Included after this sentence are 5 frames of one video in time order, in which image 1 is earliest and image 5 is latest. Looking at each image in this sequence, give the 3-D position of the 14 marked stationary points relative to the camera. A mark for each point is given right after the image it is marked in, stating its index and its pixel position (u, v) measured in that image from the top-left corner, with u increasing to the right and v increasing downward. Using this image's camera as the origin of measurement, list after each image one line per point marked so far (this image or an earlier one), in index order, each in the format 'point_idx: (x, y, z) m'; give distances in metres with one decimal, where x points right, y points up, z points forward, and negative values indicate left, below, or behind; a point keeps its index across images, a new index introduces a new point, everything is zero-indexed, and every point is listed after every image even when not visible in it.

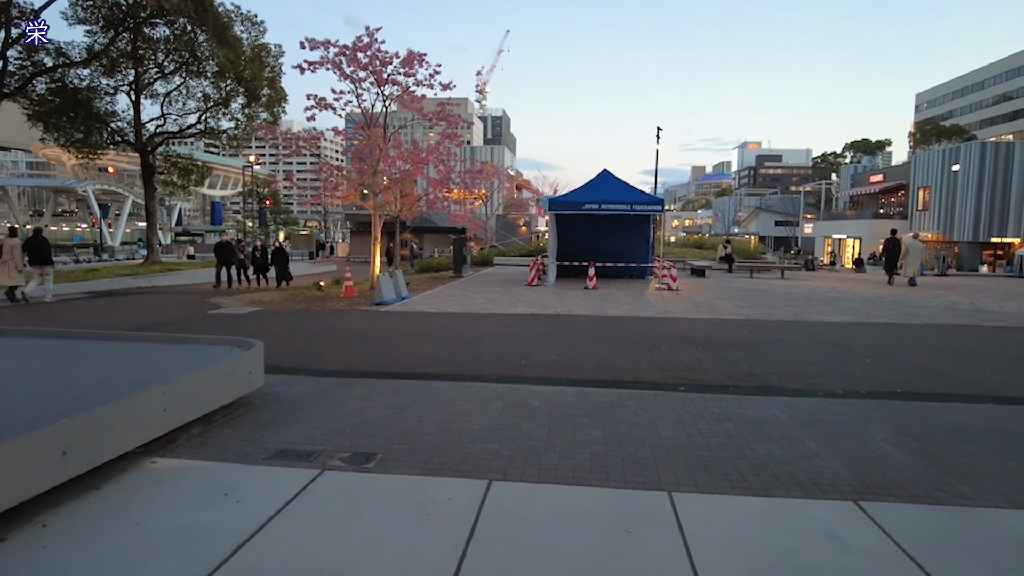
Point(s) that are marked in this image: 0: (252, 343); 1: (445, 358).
0: (-2.4, -0.5, +6.1) m
1: (-0.8, -0.8, +7.8) m
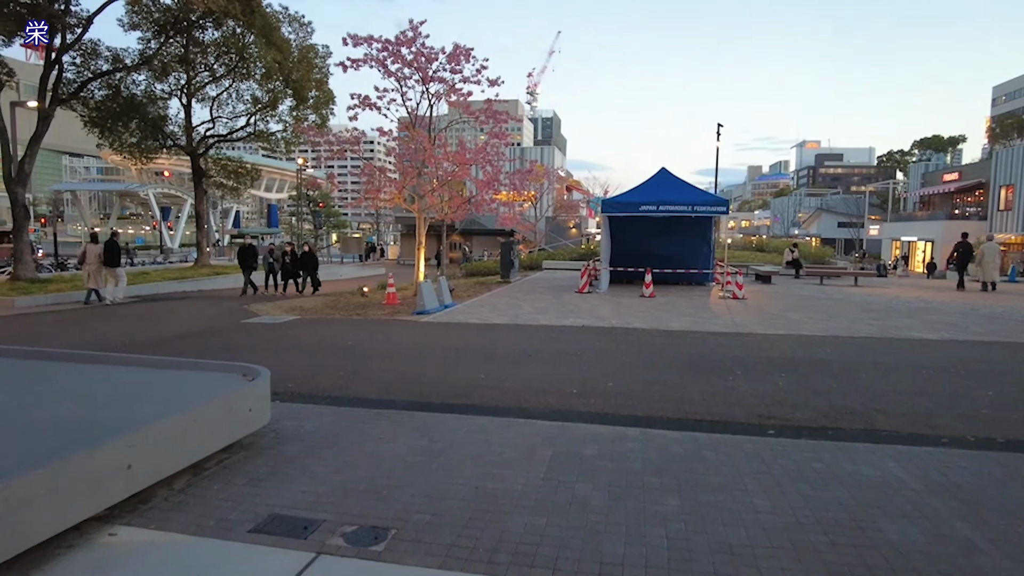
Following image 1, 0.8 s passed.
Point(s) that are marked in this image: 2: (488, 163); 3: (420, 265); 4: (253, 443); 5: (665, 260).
0: (-2.0, -0.6, +5.2) m
1: (-0.3, -1.0, +6.8) m
2: (-0.7, +3.6, +19.3) m
3: (-2.5, +0.6, +18.1) m
4: (-1.9, -1.2, +4.9) m
5: (+4.6, +0.8, +19.7) m
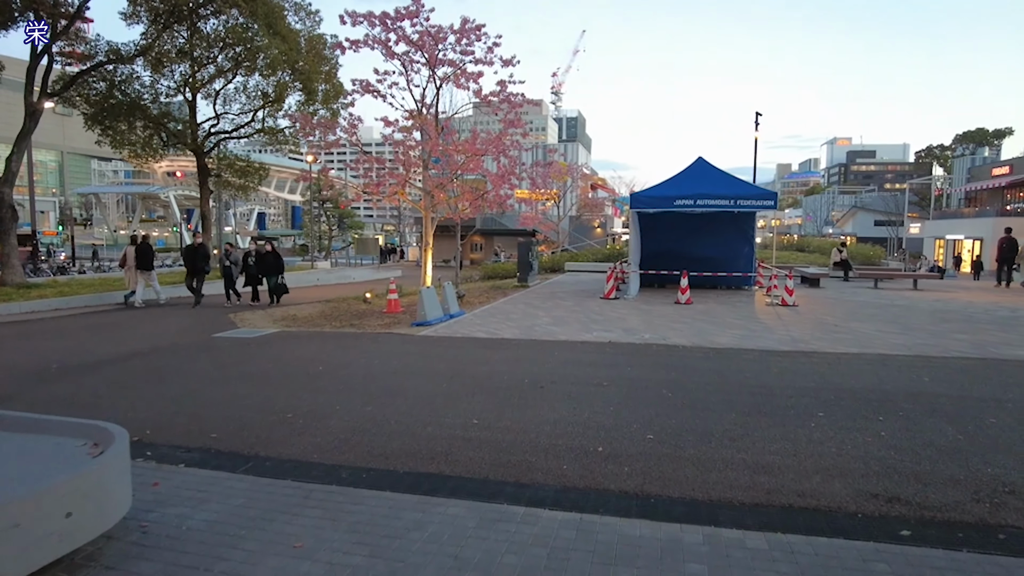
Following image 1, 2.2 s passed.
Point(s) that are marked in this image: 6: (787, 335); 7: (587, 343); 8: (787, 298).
0: (-2.0, -0.8, +3.4) m
1: (-0.3, -1.1, +5.0) m
2: (-0.2, +3.5, +17.5) m
3: (-2.1, +0.5, +16.4) m
4: (-2.0, -1.3, +3.1) m
5: (+5.1, +0.7, +17.6) m
6: (+4.3, -0.7, +10.4) m
7: (+1.1, -0.8, +9.5) m
8: (+6.0, -0.2, +14.6) m
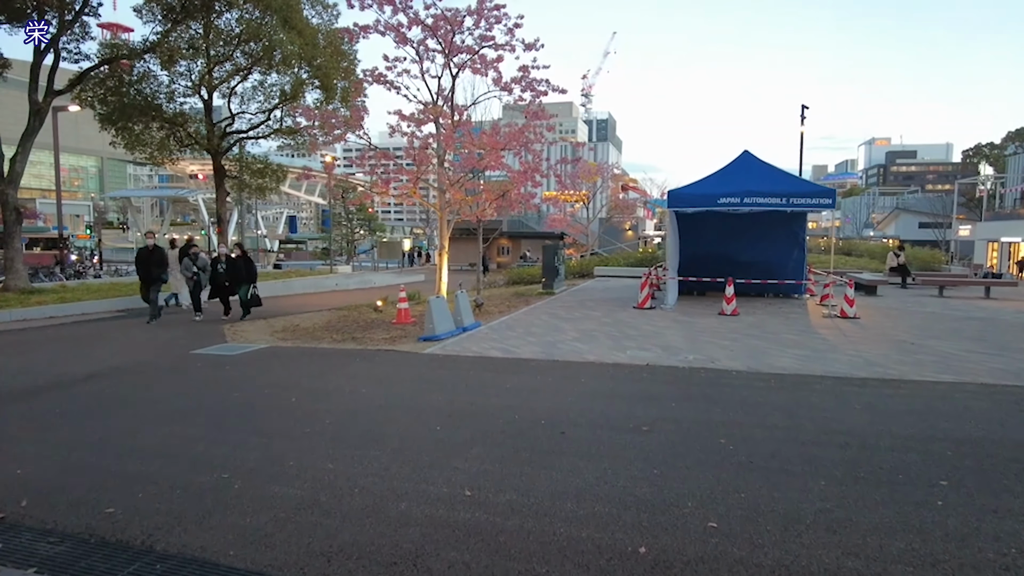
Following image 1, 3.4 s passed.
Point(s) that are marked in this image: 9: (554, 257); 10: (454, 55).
0: (-2.1, -0.9, +2.0) m
1: (-0.2, -1.2, +3.5) m
2: (+0.4, +3.3, +16.0) m
3: (-1.6, +0.3, +15.0) m
4: (-2.0, -1.4, +1.8) m
5: (+5.6, +0.5, +15.9) m
6: (+4.6, -0.9, +8.7) m
7: (+1.3, -0.9, +8.0) m
8: (+6.5, -0.4, +12.8) m
9: (+1.2, +0.9, +19.0) m
10: (-1.3, +5.1, +14.5) m
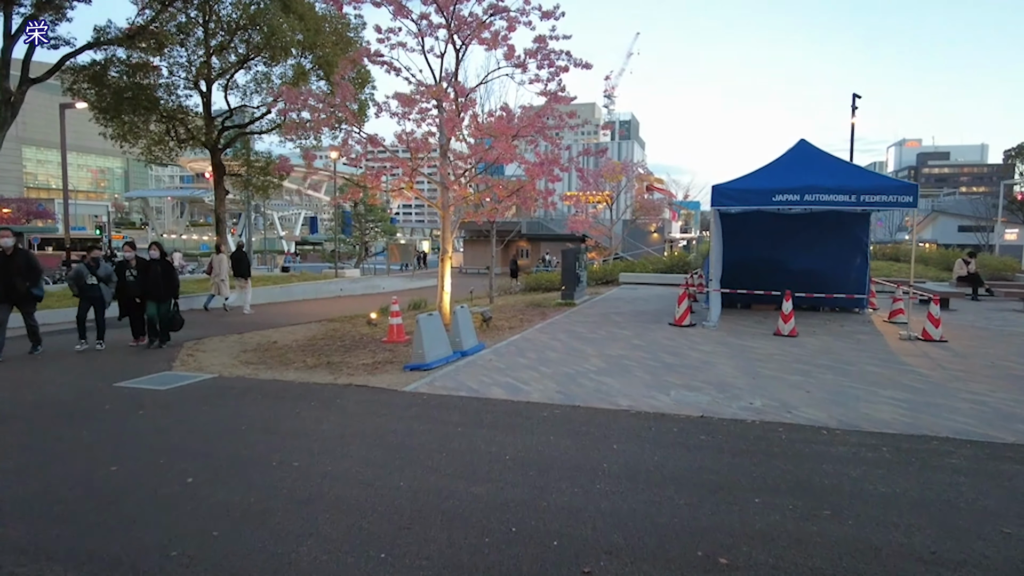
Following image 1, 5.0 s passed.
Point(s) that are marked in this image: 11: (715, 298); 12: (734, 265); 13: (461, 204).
0: (-2.2, -1.0, 0.0) m
1: (-0.3, -1.4, +1.4) m
2: (+0.7, +3.1, +13.9) m
3: (-1.3, +0.1, +12.9) m
4: (-2.2, -1.6, -0.3) m
5: (+5.9, +0.2, +13.6) m
6: (+4.6, -1.1, +6.5) m
7: (+1.3, -1.2, +5.9) m
8: (+6.7, -0.6, +10.5) m
9: (+1.6, +0.7, +16.9) m
10: (-1.0, +4.9, +12.4) m
11: (+3.6, -0.2, +11.9) m
12: (+4.6, +0.5, +14.0) m
13: (-1.0, +1.7, +13.9) m
